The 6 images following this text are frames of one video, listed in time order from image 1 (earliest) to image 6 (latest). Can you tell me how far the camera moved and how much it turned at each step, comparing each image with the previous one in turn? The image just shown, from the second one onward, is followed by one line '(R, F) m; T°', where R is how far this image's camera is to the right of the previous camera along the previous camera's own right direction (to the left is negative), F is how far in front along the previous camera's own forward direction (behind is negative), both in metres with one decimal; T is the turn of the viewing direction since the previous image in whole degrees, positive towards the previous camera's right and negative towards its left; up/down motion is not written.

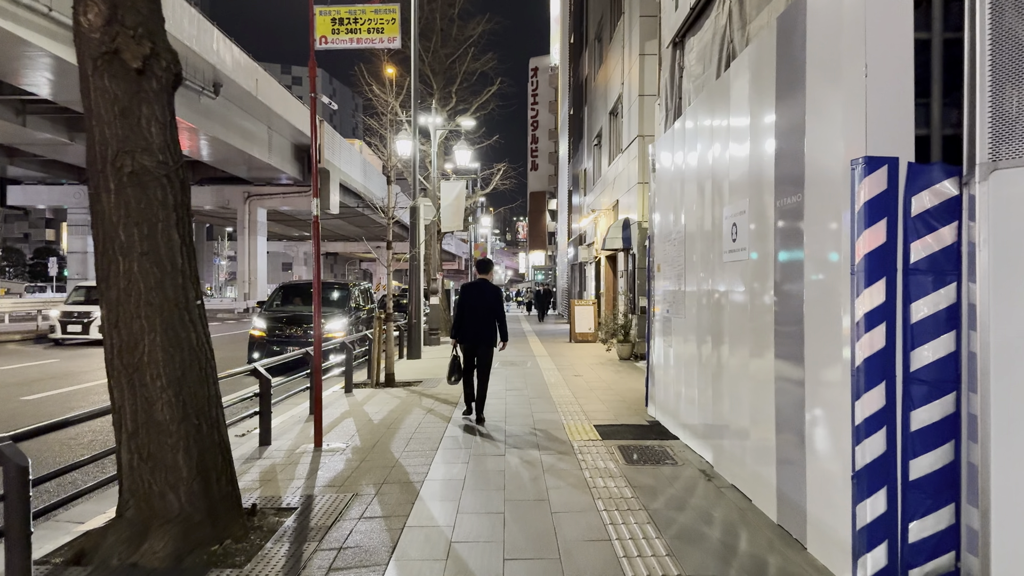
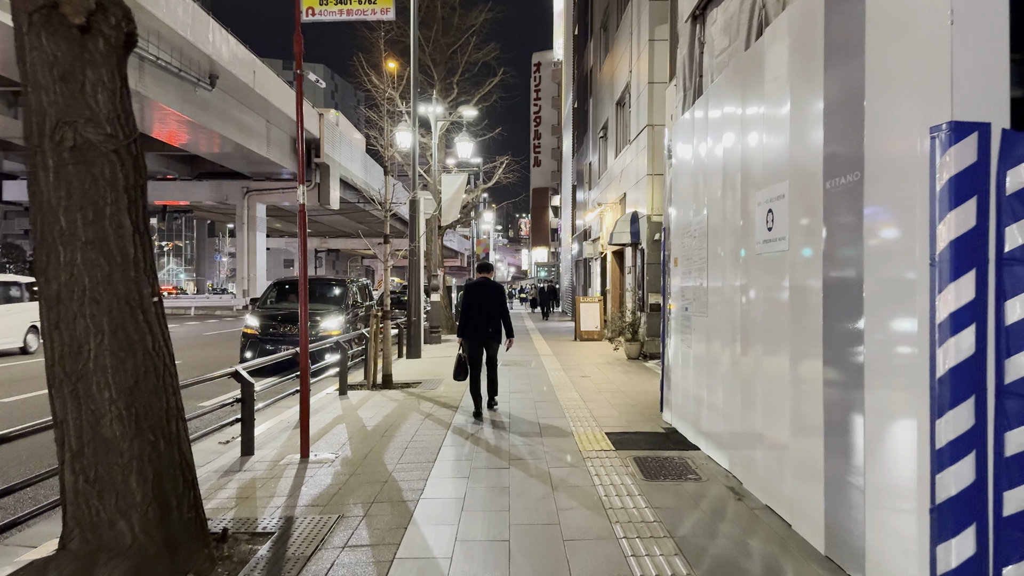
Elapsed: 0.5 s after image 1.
(0.0, +0.6) m; 0°
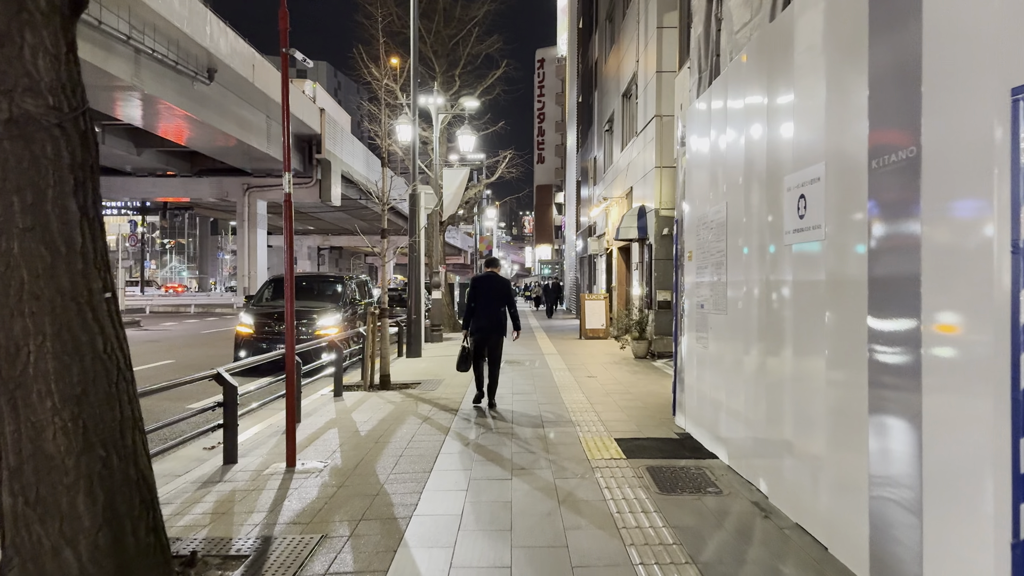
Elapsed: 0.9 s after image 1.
(0.0, +0.4) m; 0°
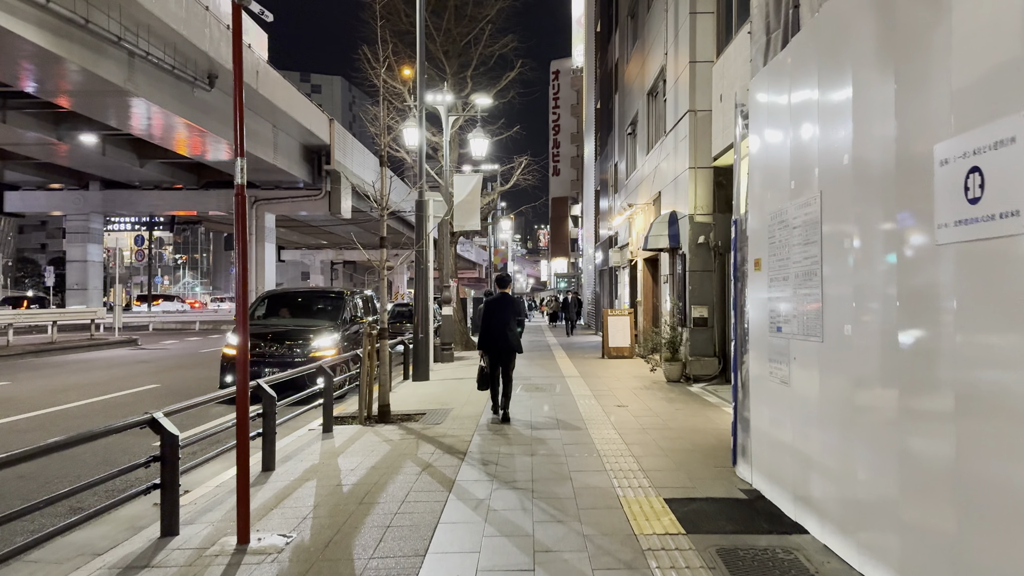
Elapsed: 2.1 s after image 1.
(0.0, +1.3) m; -1°
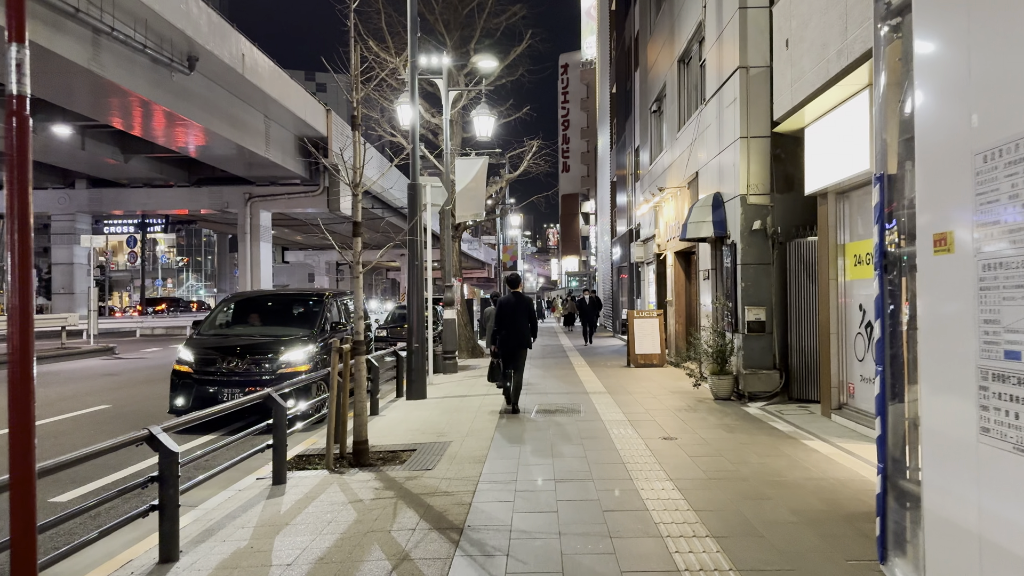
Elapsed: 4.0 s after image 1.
(0.0, +2.0) m; -1°
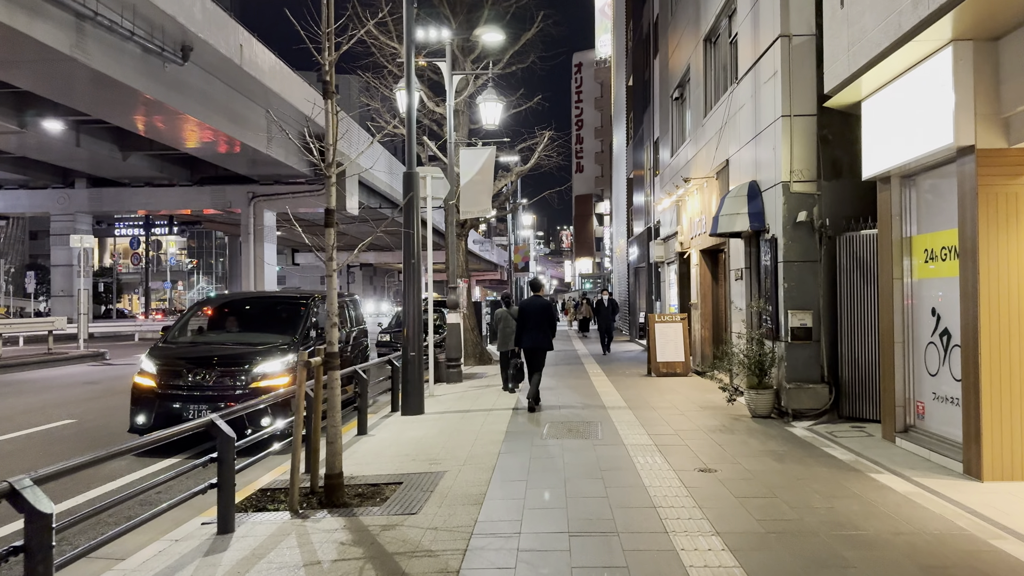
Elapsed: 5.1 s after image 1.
(+0.1, +1.1) m; -1°
